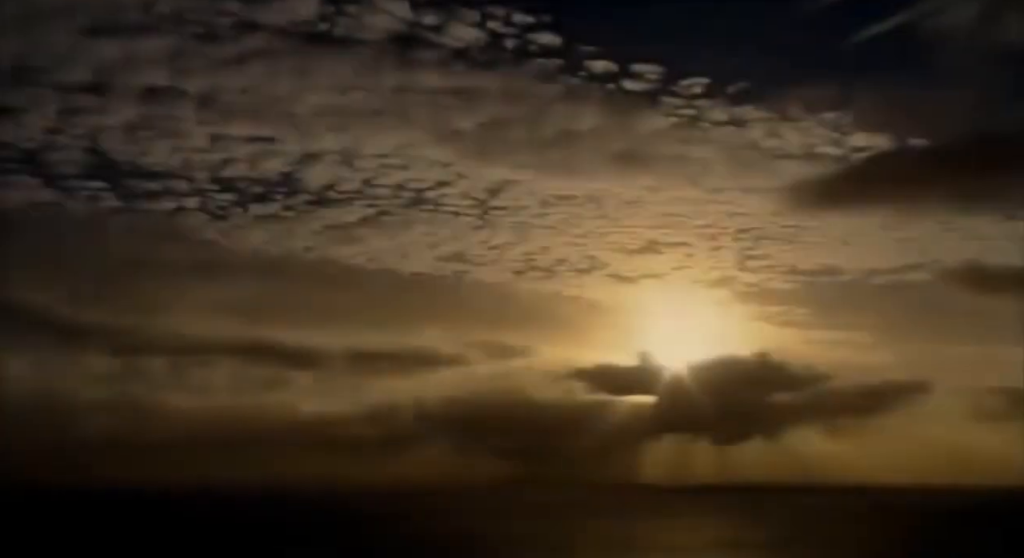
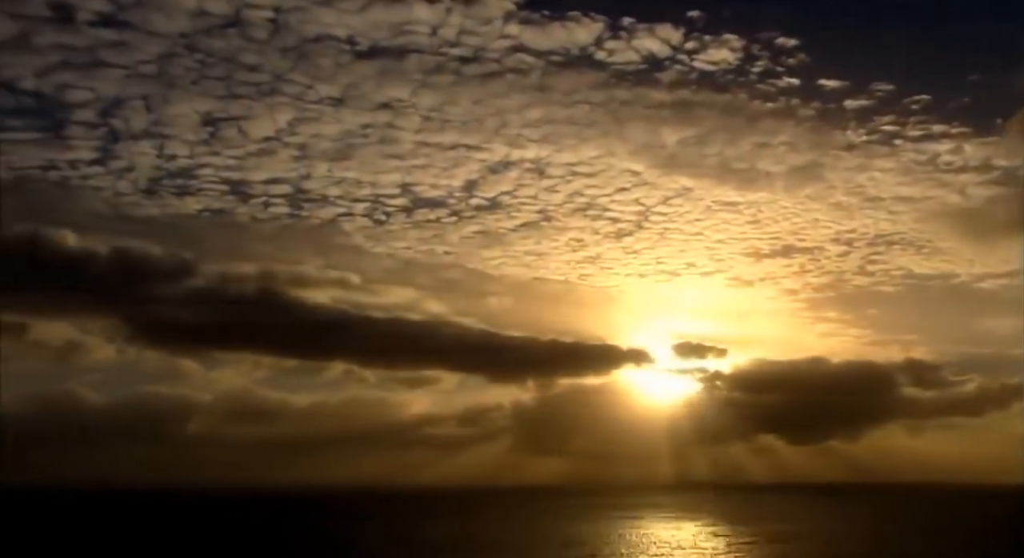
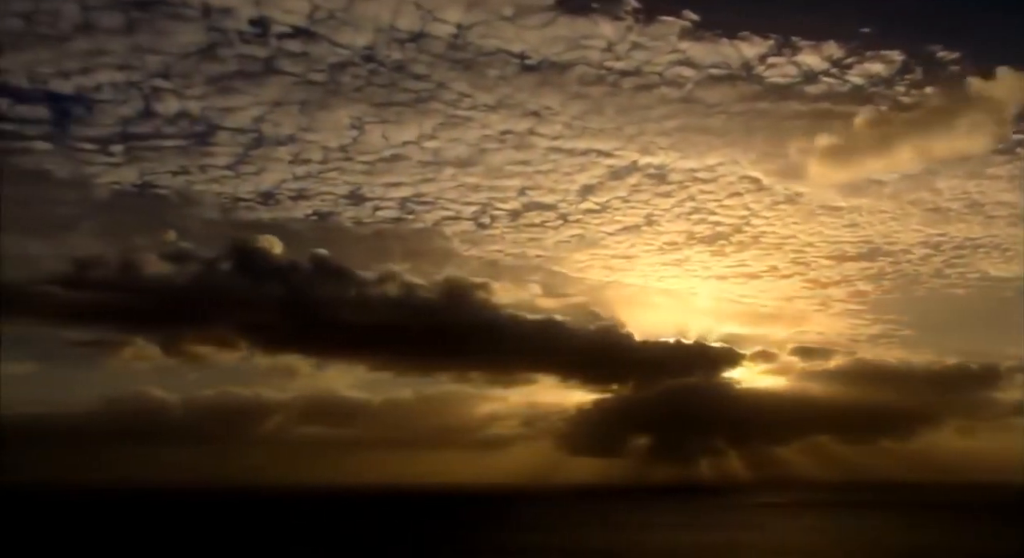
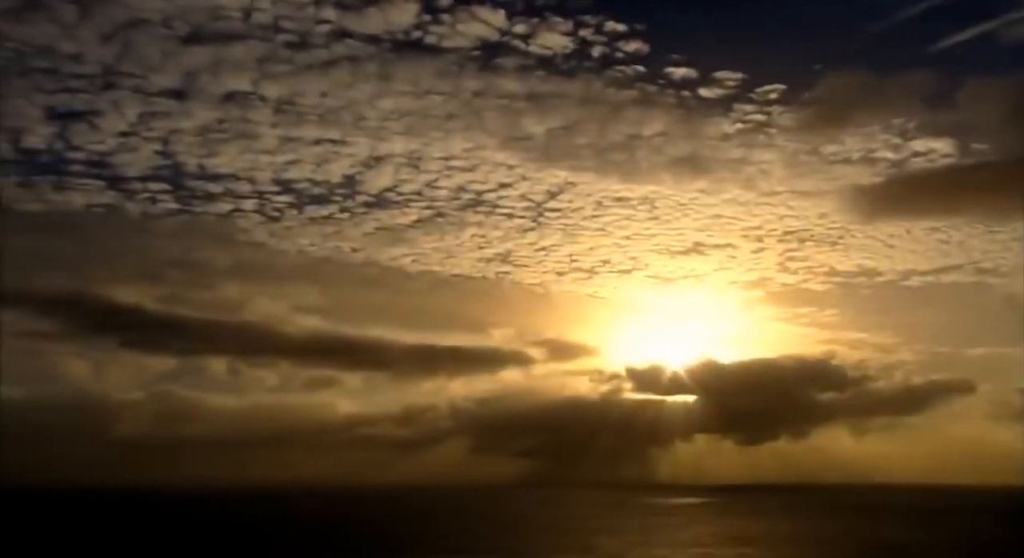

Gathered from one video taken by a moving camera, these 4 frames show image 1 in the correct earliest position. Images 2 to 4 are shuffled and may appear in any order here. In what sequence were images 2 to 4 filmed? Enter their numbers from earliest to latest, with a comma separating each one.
4, 2, 3
